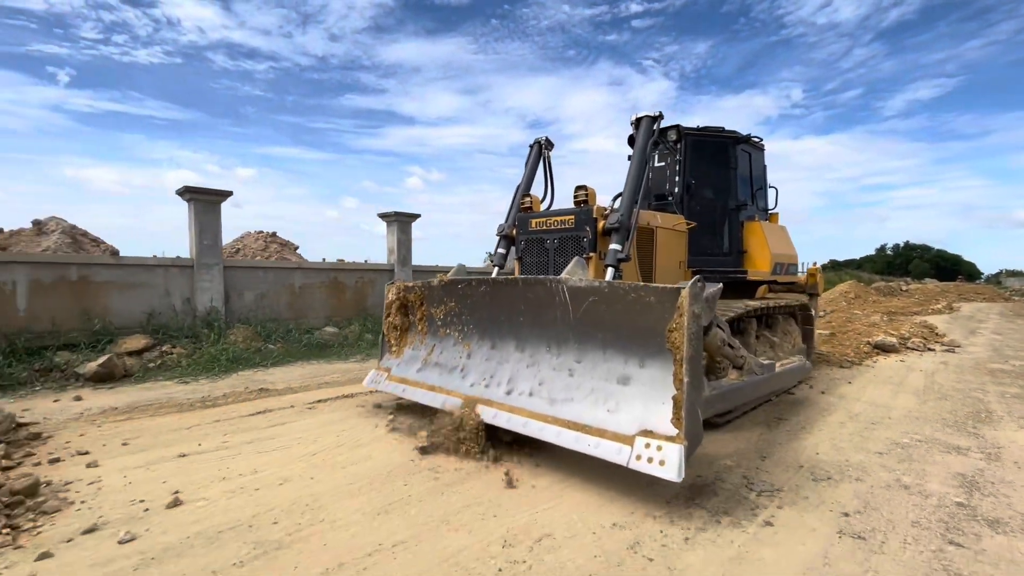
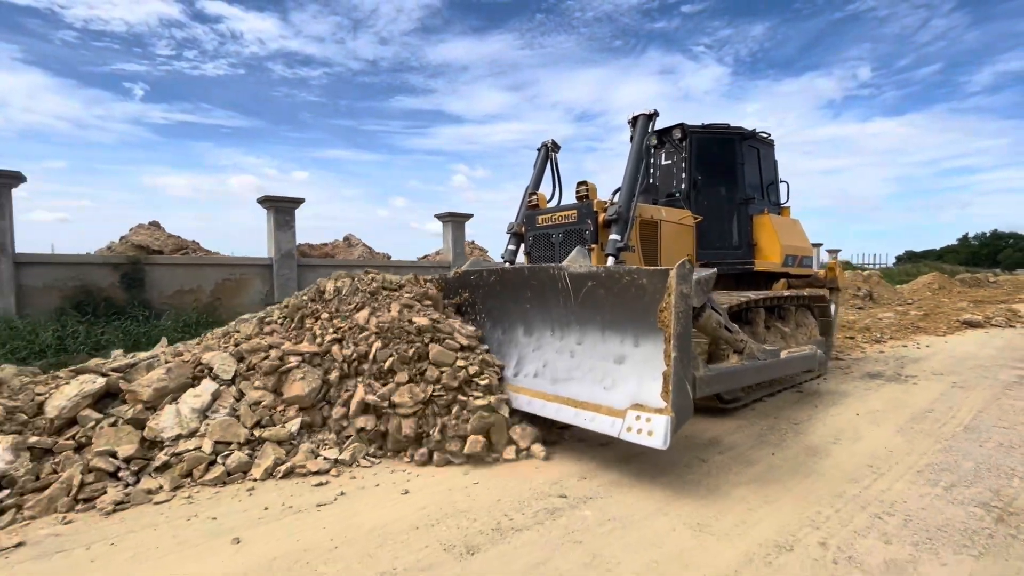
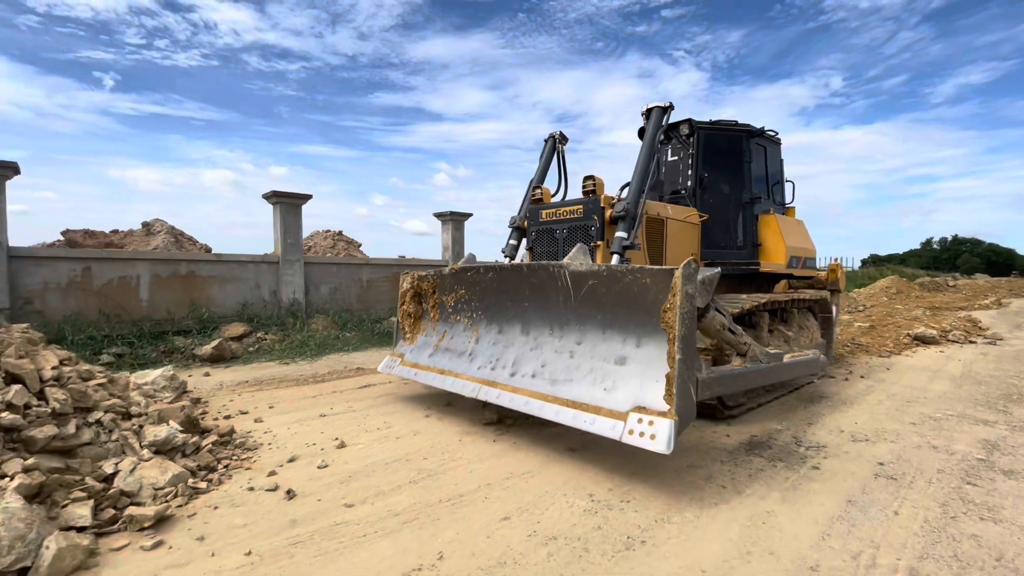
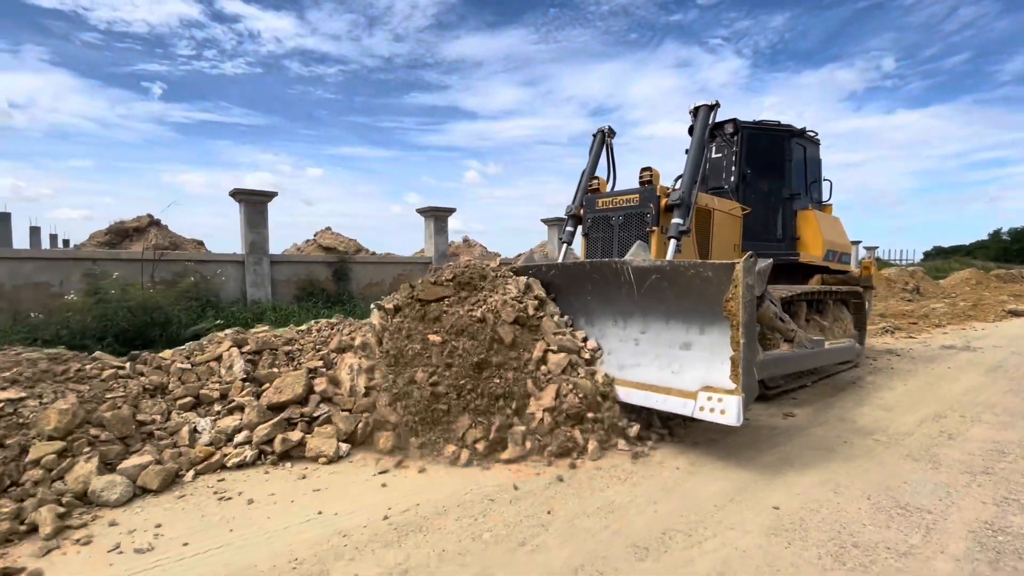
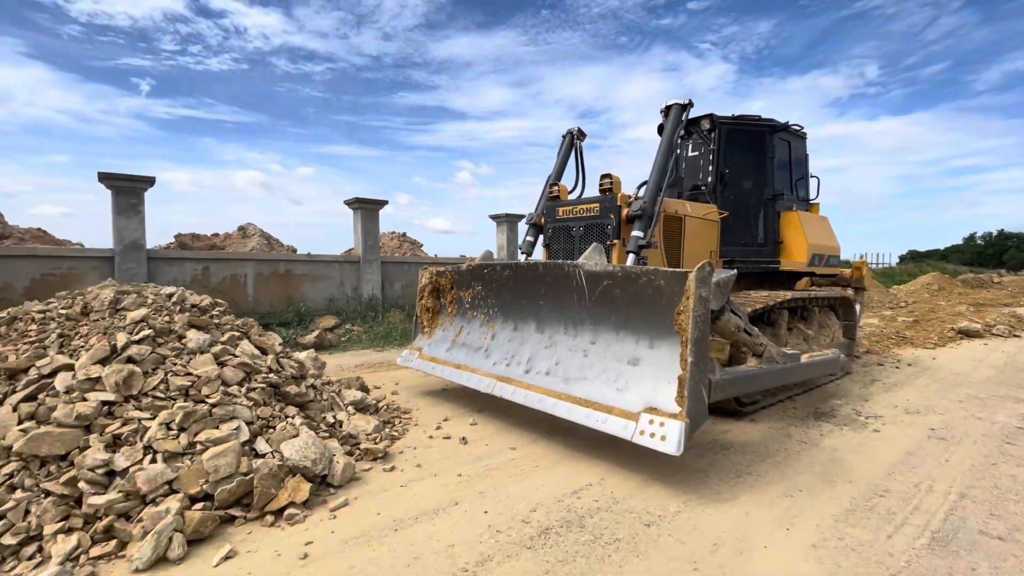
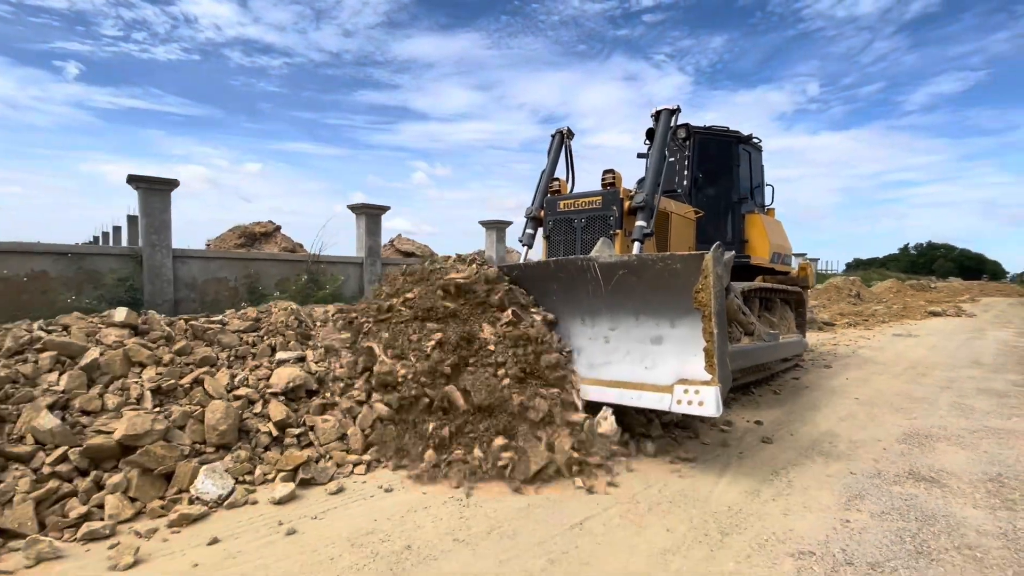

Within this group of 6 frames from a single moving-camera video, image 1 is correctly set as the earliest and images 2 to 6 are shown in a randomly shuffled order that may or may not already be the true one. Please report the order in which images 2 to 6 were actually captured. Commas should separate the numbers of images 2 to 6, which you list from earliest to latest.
3, 5, 2, 4, 6
